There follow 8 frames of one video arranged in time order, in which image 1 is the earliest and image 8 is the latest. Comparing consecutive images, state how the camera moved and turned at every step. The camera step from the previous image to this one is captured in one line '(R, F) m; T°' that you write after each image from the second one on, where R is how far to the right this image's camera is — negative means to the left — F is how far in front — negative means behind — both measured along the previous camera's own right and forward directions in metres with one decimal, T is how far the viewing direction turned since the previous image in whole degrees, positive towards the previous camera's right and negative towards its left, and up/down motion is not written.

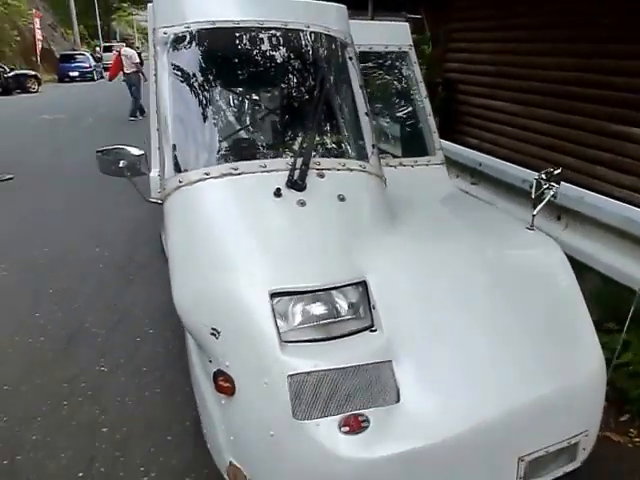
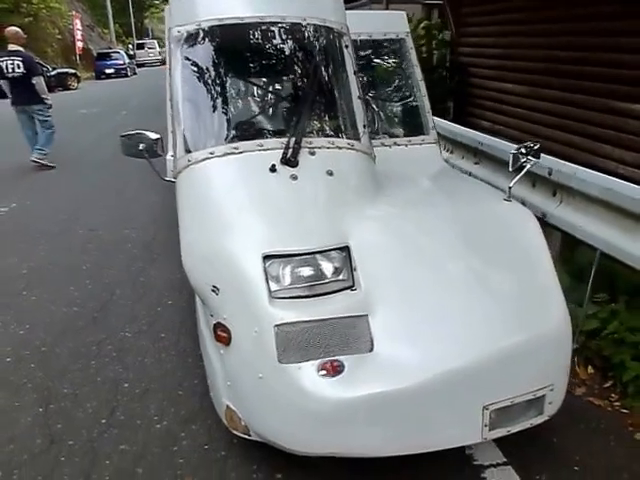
(+0.2, -0.3) m; -4°
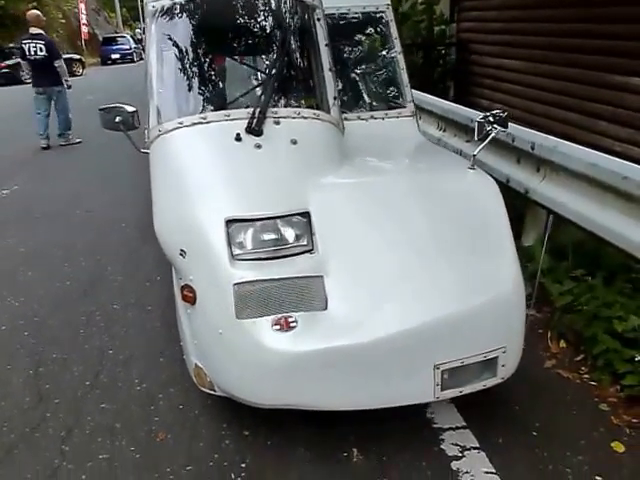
(+0.3, -0.1) m; -1°
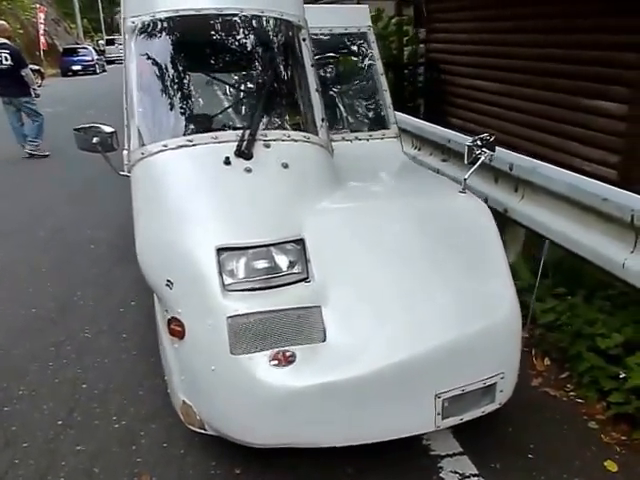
(-0.2, +0.1) m; +4°
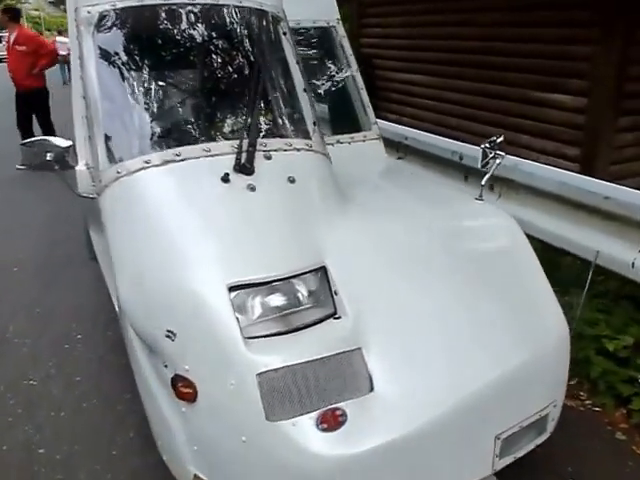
(-0.5, +0.4) m; +9°
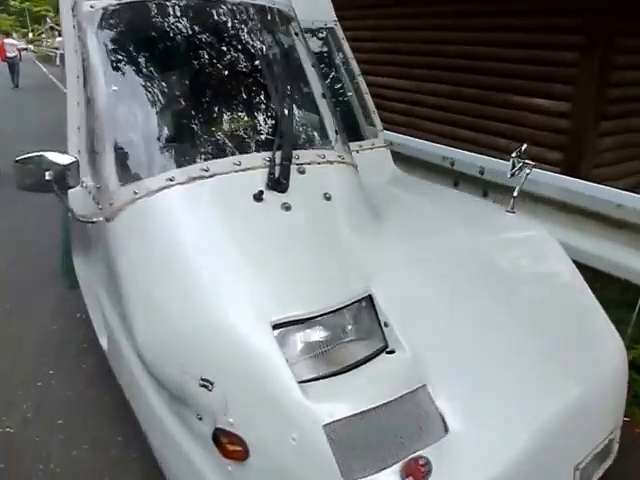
(-0.4, +0.3) m; +6°
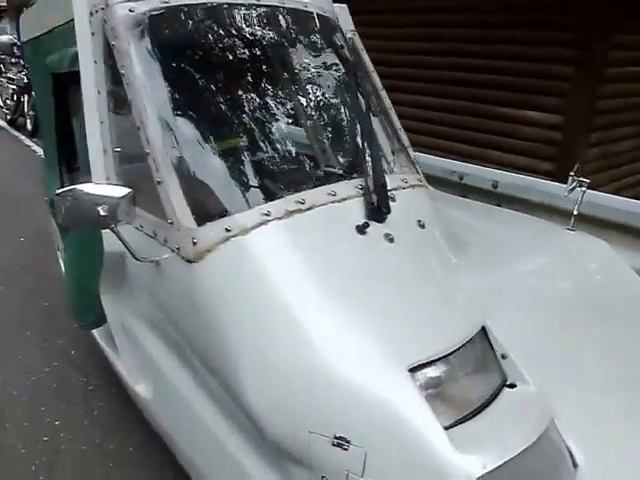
(-0.7, +0.2) m; +8°
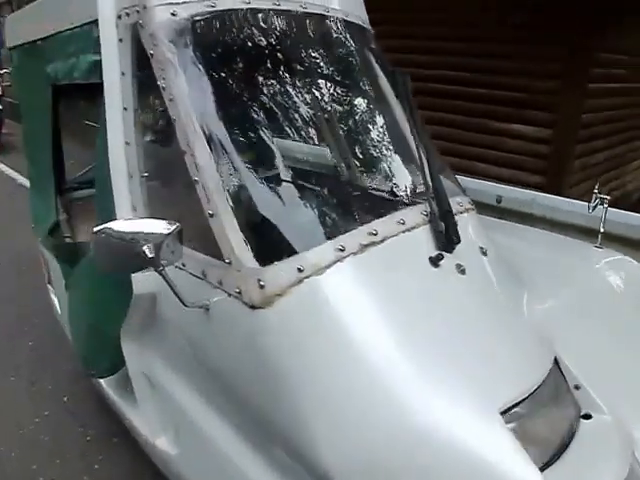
(-0.4, +0.2) m; +6°
